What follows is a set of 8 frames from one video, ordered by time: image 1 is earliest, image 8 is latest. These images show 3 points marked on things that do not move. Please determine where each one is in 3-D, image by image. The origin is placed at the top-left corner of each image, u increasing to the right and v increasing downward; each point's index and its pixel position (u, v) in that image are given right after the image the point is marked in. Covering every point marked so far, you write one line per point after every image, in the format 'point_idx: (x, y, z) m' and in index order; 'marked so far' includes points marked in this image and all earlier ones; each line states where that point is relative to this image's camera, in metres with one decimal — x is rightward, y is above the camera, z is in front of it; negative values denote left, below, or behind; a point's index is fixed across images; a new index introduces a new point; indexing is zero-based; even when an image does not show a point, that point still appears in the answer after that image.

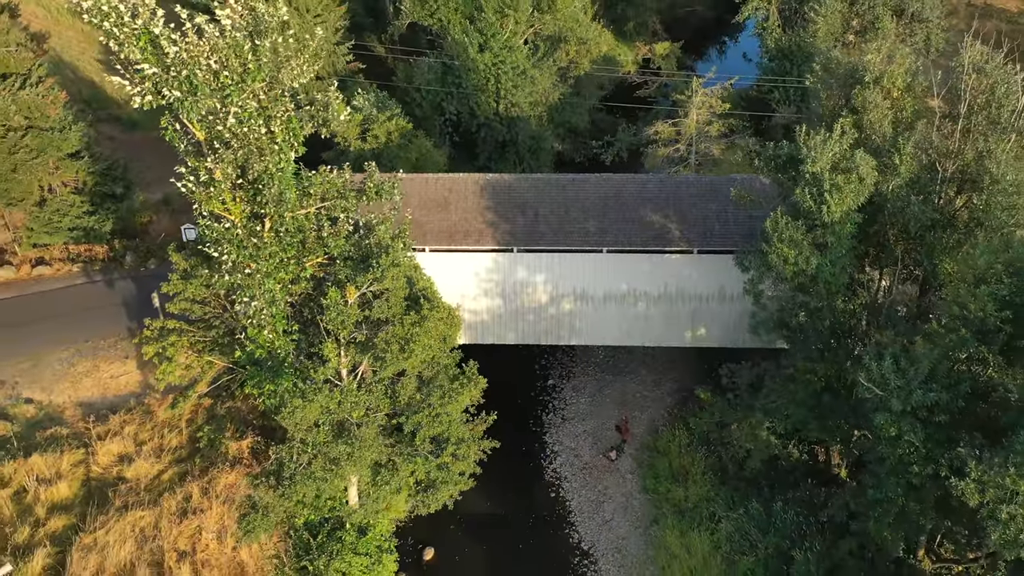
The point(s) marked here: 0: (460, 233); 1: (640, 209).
0: (-1.0, +1.0, +16.0) m
1: (+2.5, +1.5, +16.3) m
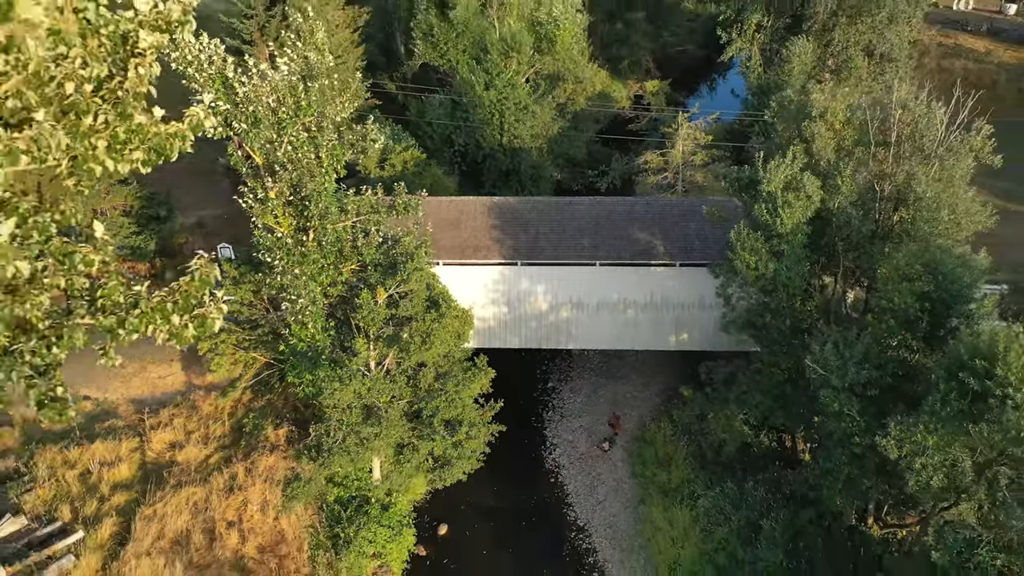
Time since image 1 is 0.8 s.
0: (-1.0, +0.8, +18.3) m
1: (+2.6, +1.3, +18.6) m
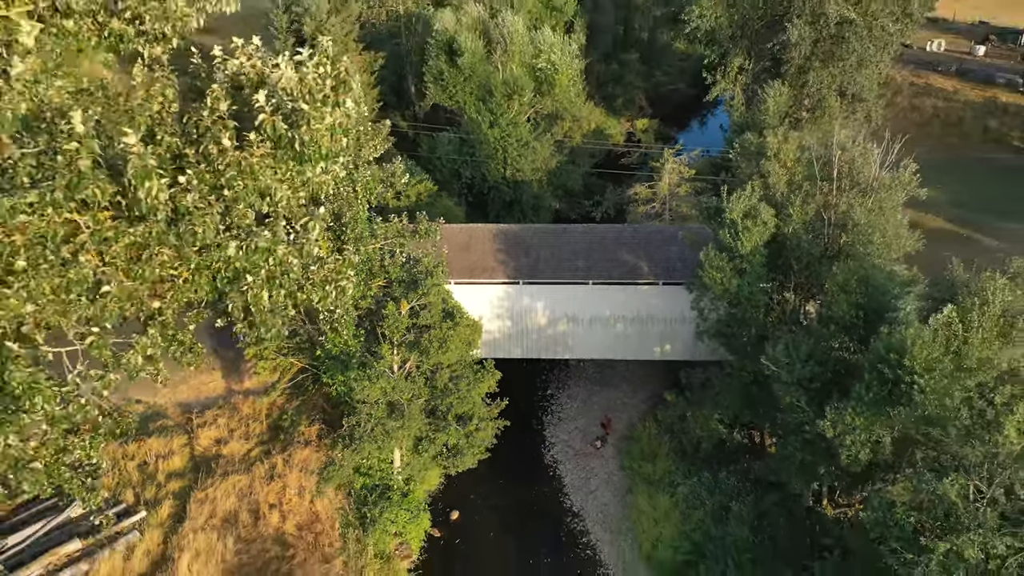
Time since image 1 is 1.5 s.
0: (-0.9, +0.4, +20.8) m
1: (+2.7, +0.9, +21.2) m
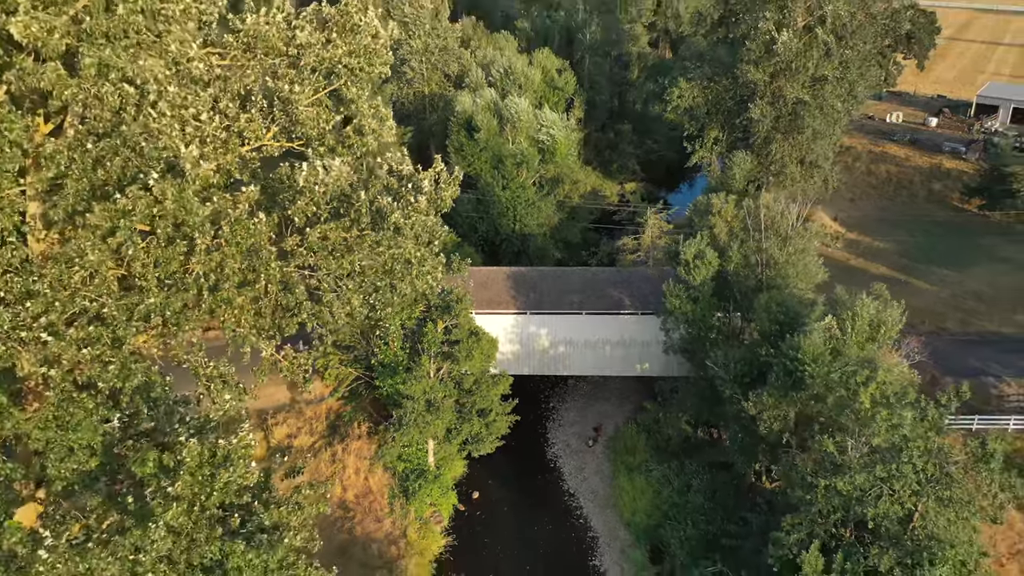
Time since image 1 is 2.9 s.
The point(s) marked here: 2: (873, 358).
0: (-0.6, -0.5, +26.3) m
1: (+2.9, 0.0, +26.6) m
2: (+7.8, -1.5, +18.1) m
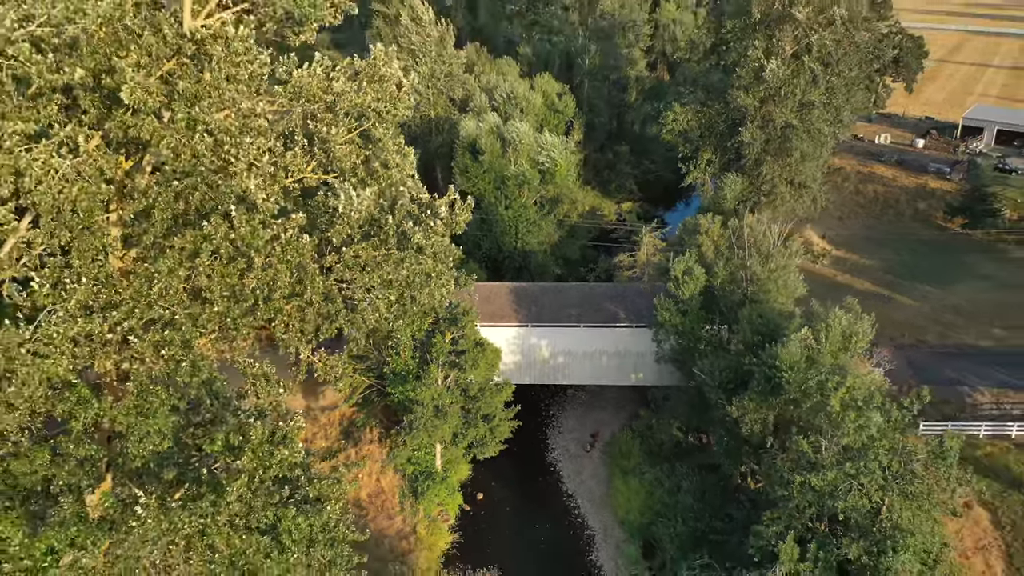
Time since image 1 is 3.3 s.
0: (-0.5, -0.9, +28.0) m
1: (+3.0, -0.5, +28.3) m
2: (+7.8, -1.8, +19.8) m
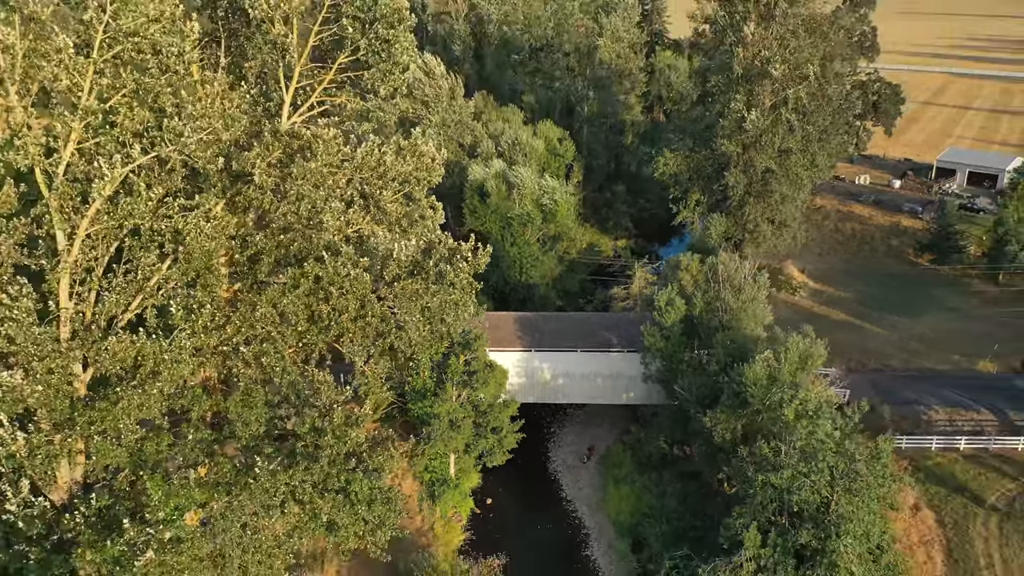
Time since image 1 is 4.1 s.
0: (-0.3, -2.0, +31.5) m
1: (+3.2, -1.6, +31.9) m
2: (+8.0, -2.6, +23.2) m
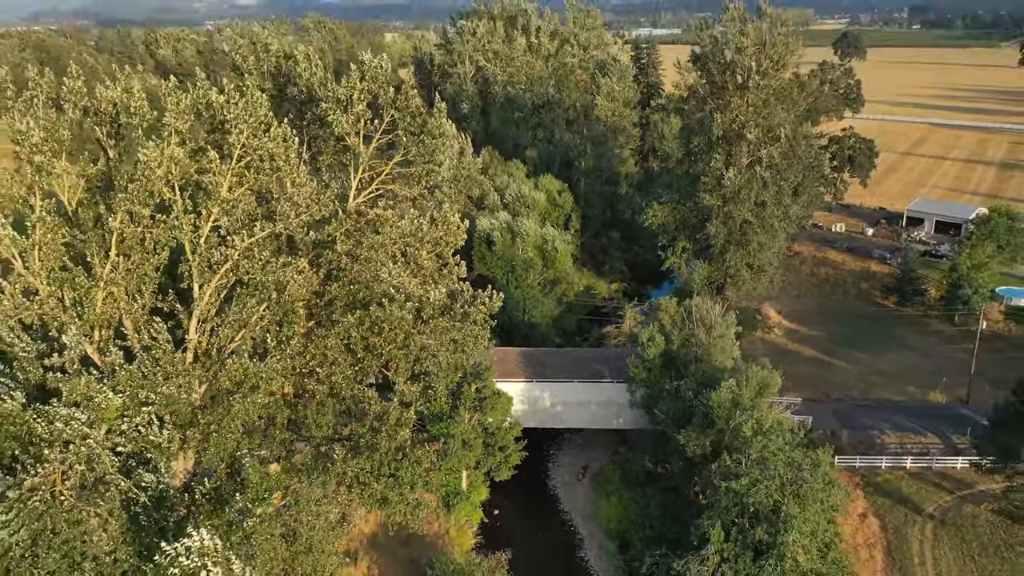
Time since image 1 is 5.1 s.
0: (-0.2, -3.7, +36.1) m
1: (+3.4, -3.3, +36.5) m
2: (+8.1, -3.9, +27.8) m
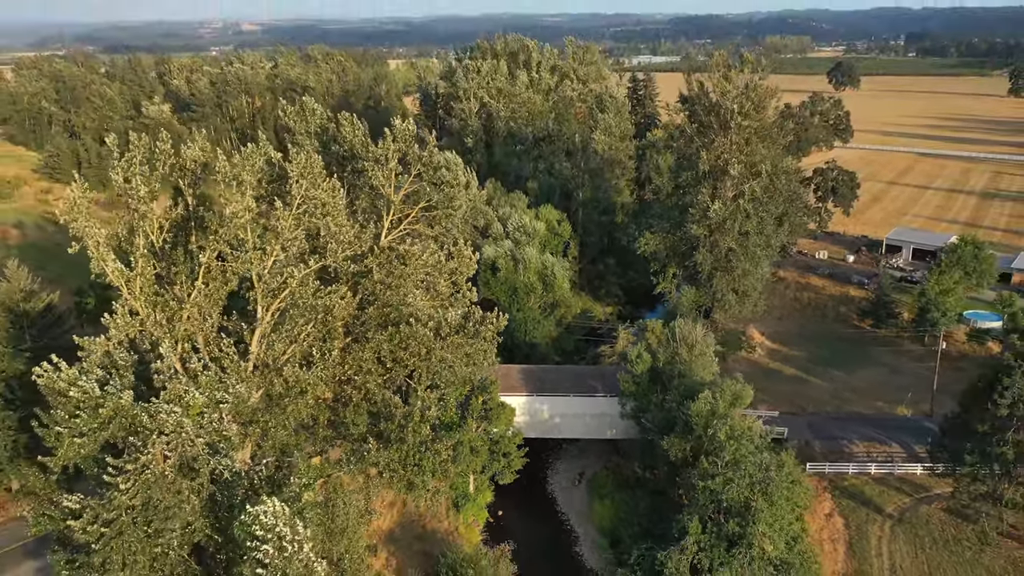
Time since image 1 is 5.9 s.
0: (0.0, -4.7, +39.8) m
1: (+3.5, -4.4, +40.2) m
2: (+8.3, -4.7, +31.5) m
